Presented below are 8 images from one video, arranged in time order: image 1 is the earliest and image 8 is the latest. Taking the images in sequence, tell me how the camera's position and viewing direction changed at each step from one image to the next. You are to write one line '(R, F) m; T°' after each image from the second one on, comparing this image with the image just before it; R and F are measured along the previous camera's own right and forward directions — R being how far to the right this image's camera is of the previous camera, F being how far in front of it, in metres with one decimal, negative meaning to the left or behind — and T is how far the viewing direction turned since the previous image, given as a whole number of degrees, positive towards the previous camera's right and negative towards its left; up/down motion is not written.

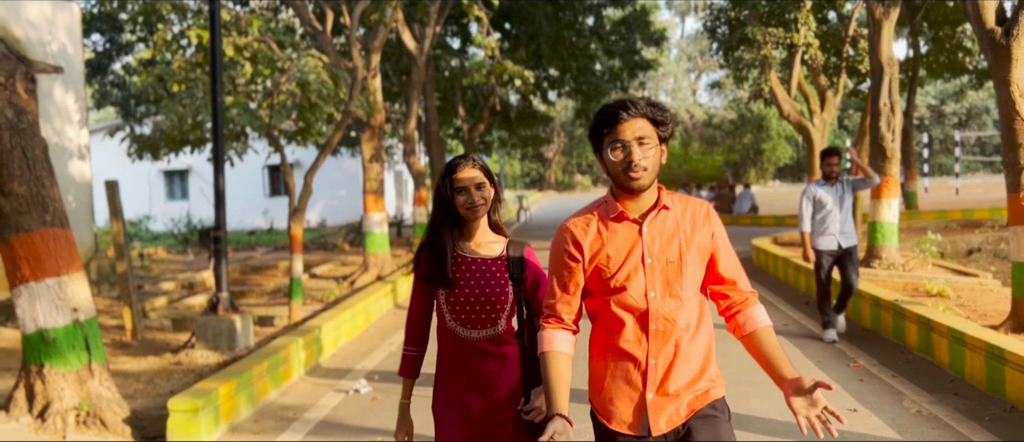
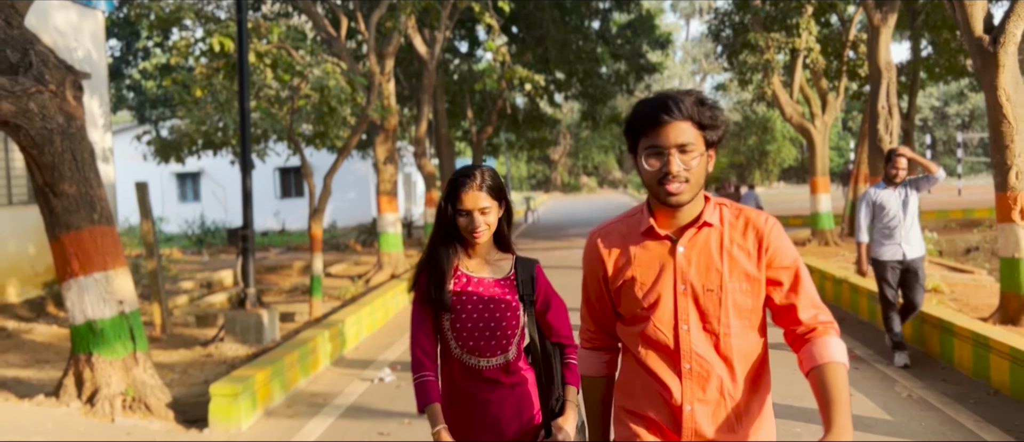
(-0.1, -0.4) m; 0°
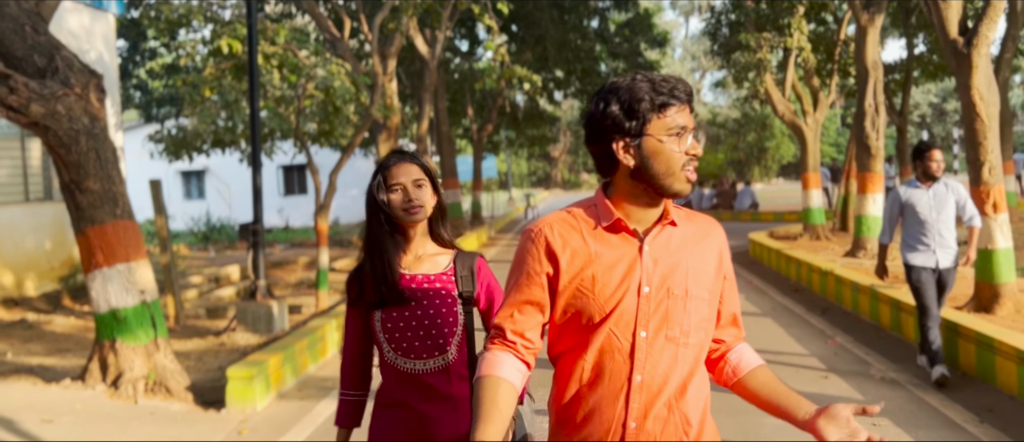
(0.0, -0.4) m; 0°
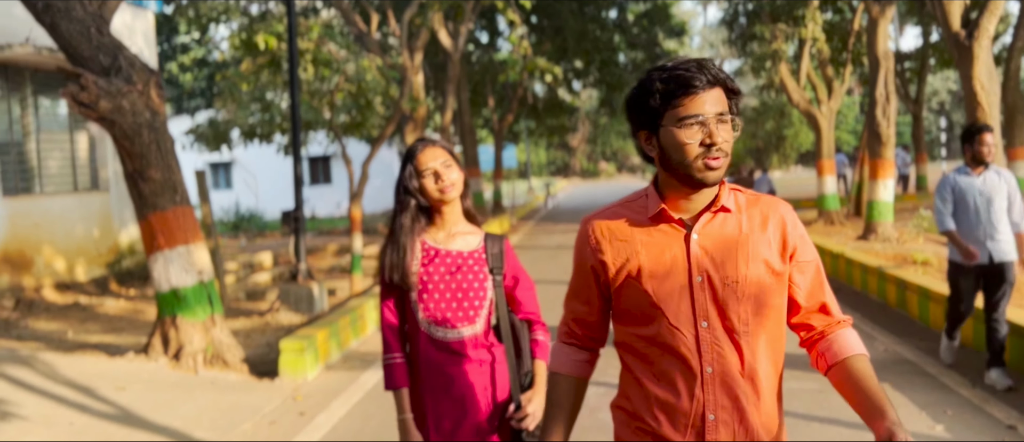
(-0.1, -0.6) m; -1°
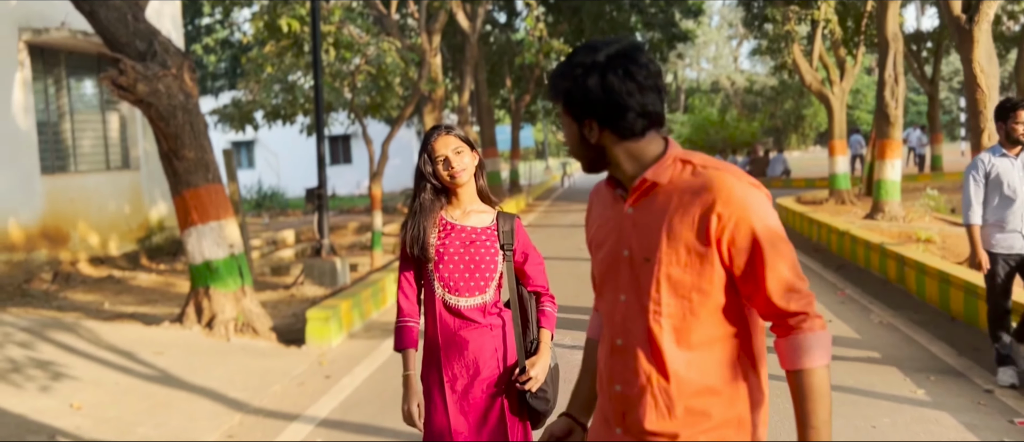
(0.0, -0.4) m; -1°
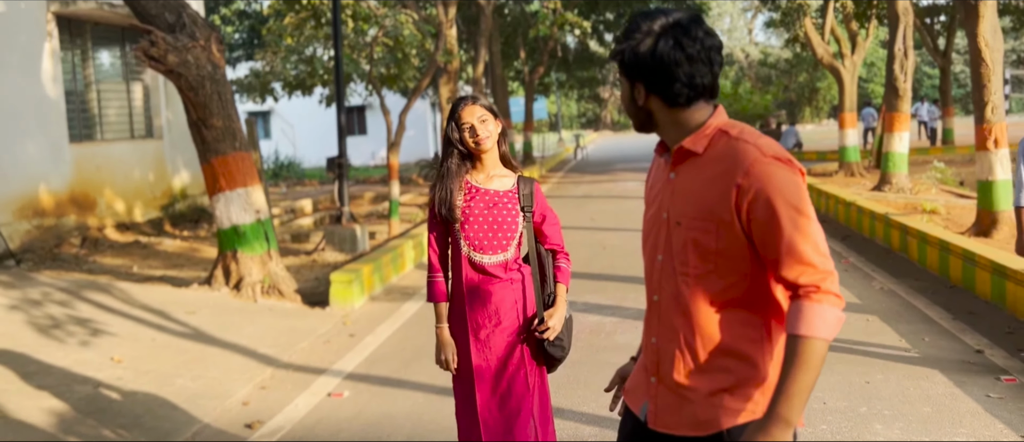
(0.0, -0.3) m; -1°
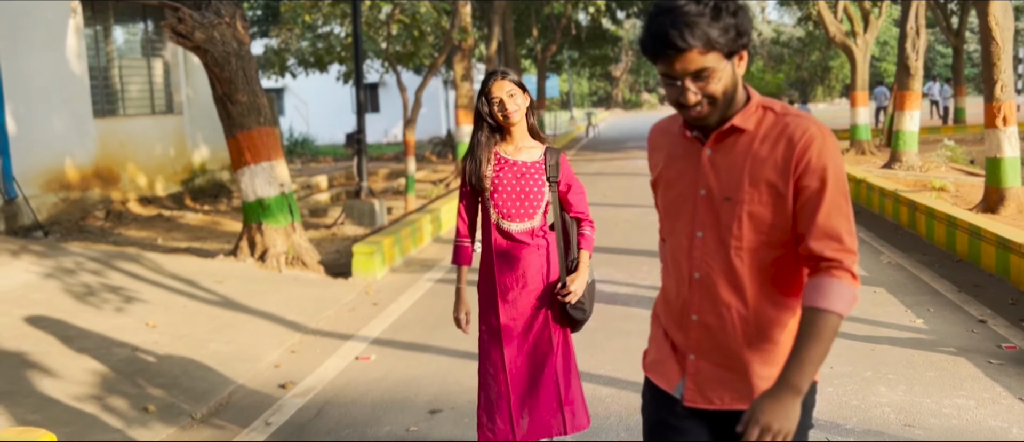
(-0.1, -0.2) m; -1°
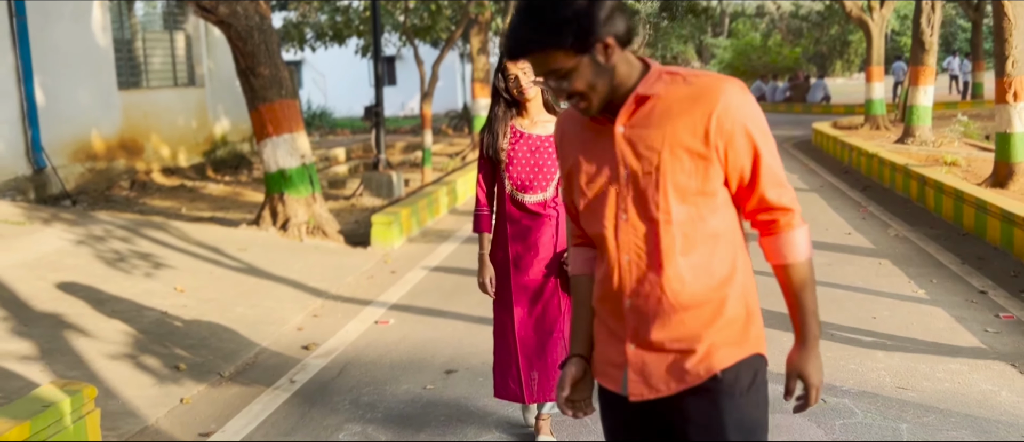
(0.0, -0.2) m; -1°
